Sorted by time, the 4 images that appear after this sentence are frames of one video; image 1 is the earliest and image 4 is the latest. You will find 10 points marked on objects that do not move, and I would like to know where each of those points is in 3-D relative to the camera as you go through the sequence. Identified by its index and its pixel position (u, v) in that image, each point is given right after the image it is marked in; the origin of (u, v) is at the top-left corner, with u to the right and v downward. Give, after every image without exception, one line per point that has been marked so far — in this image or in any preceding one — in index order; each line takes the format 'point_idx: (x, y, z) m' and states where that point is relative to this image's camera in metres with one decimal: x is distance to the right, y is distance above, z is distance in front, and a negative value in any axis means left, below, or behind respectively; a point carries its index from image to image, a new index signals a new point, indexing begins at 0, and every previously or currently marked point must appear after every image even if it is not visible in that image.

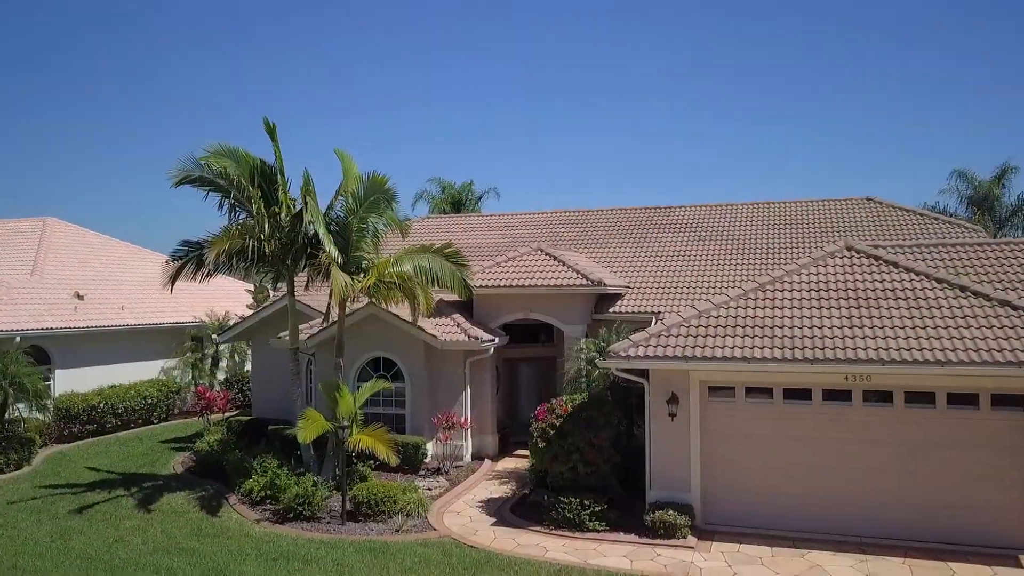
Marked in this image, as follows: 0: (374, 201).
0: (-2.7, +1.7, +14.4) m
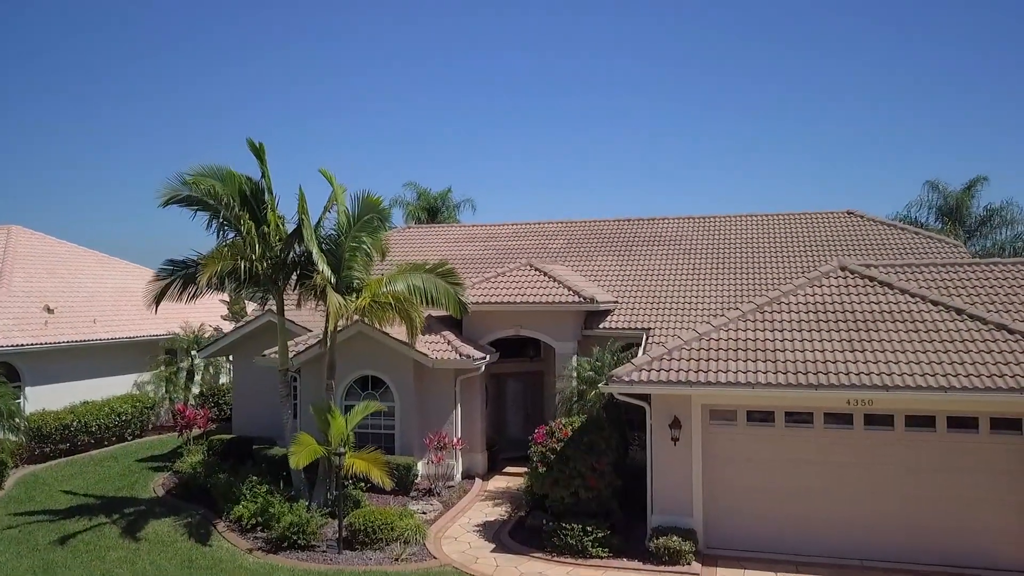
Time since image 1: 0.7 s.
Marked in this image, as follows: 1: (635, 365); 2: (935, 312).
0: (-2.8, +1.3, +14.1) m
1: (+2.0, -1.3, +11.6) m
2: (+7.1, -0.4, +12.0) m
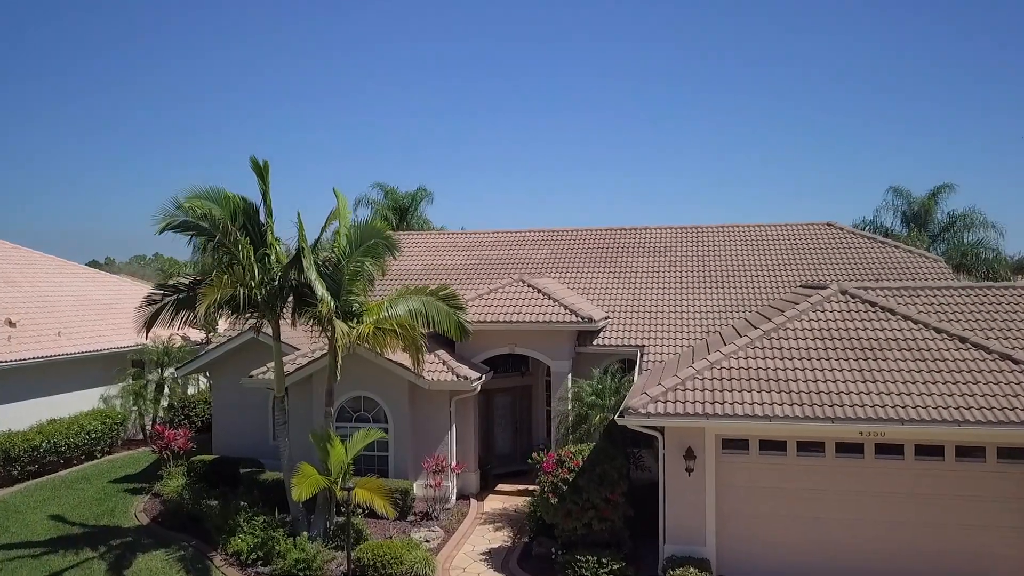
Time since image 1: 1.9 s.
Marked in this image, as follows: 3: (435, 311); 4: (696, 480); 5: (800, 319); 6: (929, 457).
0: (-2.7, +0.9, +13.8) m
1: (+2.2, -1.7, +11.6) m
2: (+7.3, -0.9, +12.3) m
3: (-1.5, -0.4, +14.3) m
4: (+3.0, -3.1, +11.6) m
5: (+5.3, -0.6, +13.4) m
6: (+6.4, -2.6, +11.1) m
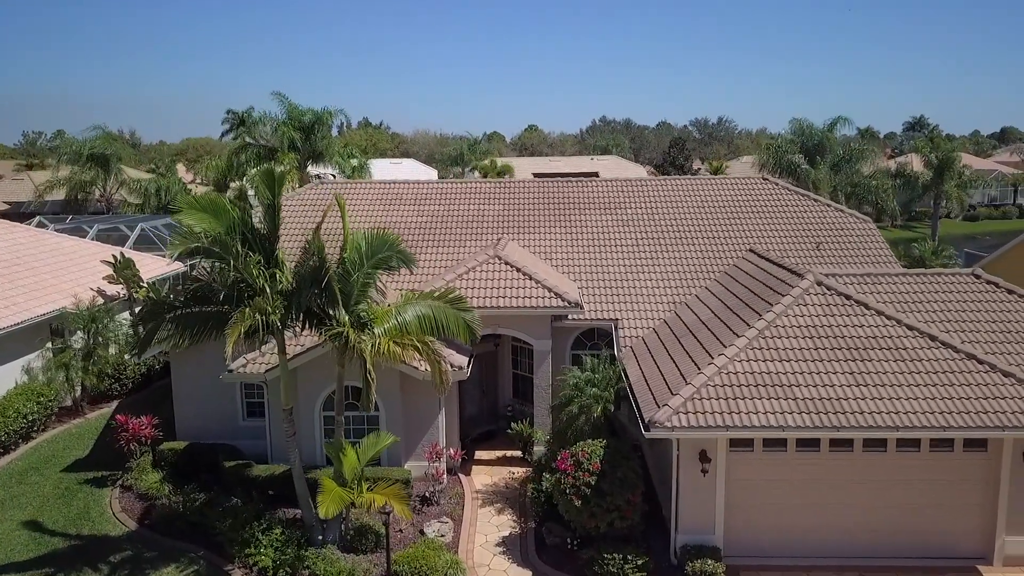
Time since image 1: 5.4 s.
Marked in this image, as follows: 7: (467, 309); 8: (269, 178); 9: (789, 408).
0: (-2.5, +0.7, +13.4) m
1: (+2.7, -2.0, +12.4) m
2: (+7.6, -0.9, +13.7) m
3: (-1.4, -0.5, +14.3) m
4: (+3.5, -3.4, +12.7) m
5: (+5.5, -0.5, +14.4) m
6: (+6.9, -2.8, +12.6) m
7: (-1.0, -0.4, +14.7) m
8: (-4.3, +1.8, +12.3) m
9: (+4.7, -2.0, +12.4) m
